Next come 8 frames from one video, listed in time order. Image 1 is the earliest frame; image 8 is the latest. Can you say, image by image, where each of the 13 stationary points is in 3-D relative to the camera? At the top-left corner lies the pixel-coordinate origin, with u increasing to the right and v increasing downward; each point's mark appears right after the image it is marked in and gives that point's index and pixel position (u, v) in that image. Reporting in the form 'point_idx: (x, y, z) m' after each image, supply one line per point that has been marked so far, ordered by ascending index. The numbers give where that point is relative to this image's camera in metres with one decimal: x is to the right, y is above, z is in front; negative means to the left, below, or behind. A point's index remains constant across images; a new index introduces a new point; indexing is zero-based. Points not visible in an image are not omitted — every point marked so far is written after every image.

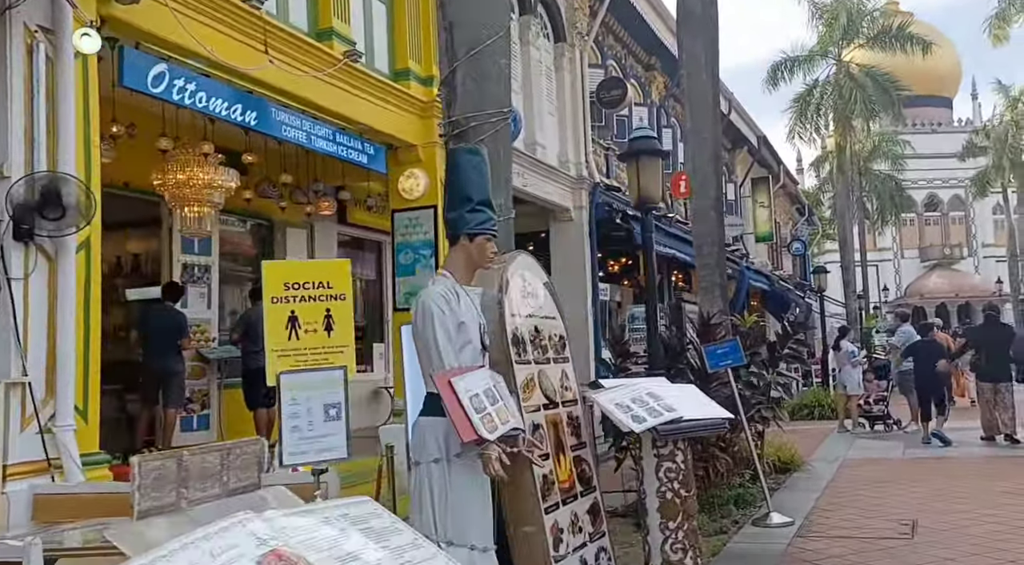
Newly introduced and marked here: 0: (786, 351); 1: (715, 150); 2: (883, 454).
0: (+2.5, -0.6, +10.2) m
1: (+2.0, +1.3, +11.3) m
2: (+4.1, -1.9, +12.6) m
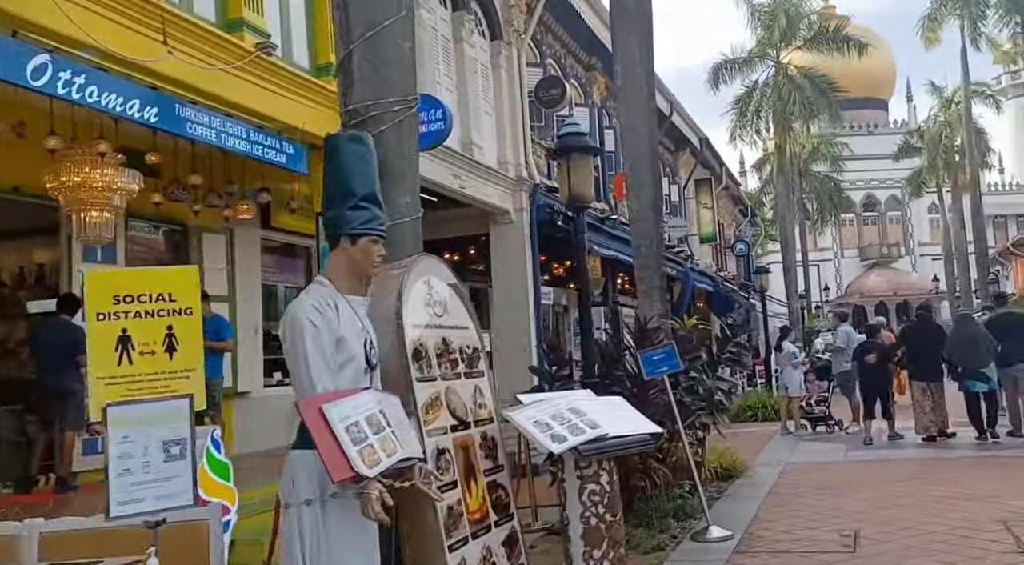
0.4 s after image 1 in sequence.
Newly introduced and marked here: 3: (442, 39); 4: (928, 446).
0: (+1.8, -0.6, +9.8) m
1: (+1.3, +1.3, +11.0) m
2: (+3.4, -1.9, +12.3) m
3: (-0.9, +3.0, +13.9) m
4: (+4.7, -1.8, +13.1) m
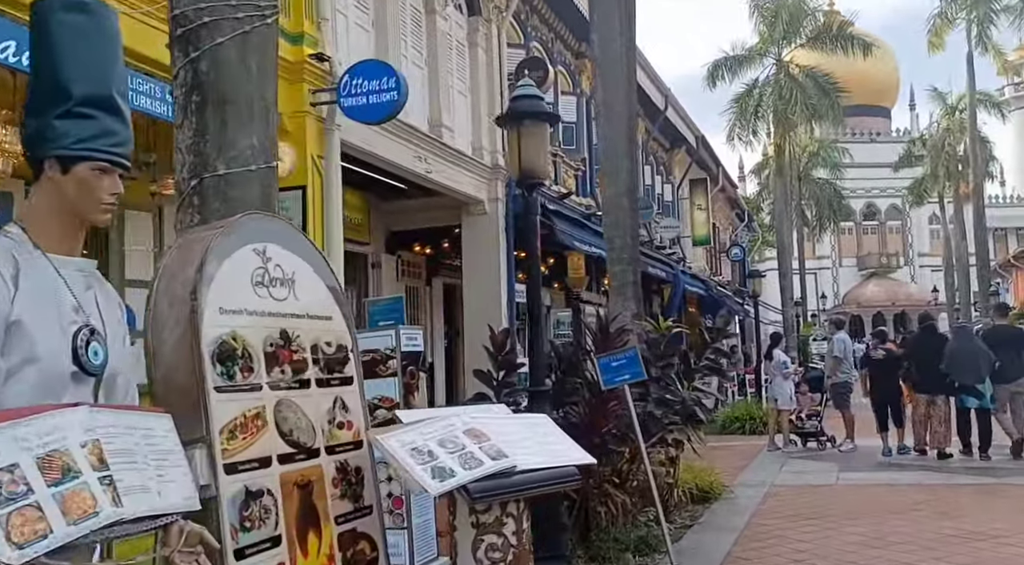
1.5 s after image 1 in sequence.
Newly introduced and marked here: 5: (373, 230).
0: (+1.5, -0.6, +8.7) m
1: (+1.0, +1.3, +9.8) m
2: (+3.0, -1.9, +11.2) m
3: (-1.1, +3.1, +12.8) m
4: (+4.3, -1.9, +12.0) m
5: (-1.9, +0.7, +15.3) m
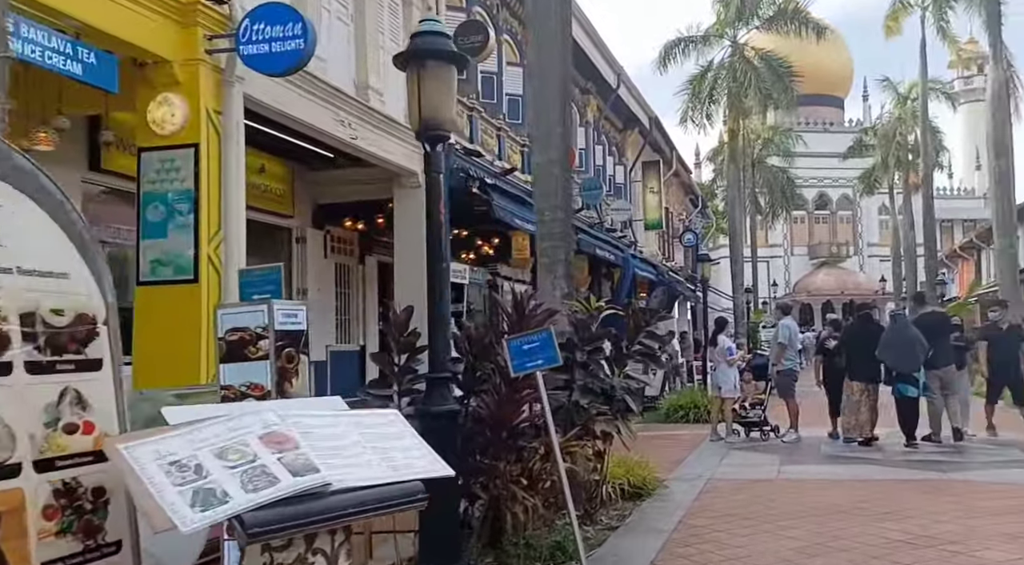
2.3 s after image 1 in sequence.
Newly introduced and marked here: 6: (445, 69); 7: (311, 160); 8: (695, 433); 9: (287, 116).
0: (+0.9, -0.5, +7.9) m
1: (+0.4, +1.5, +8.9) m
2: (+2.3, -1.7, +10.5) m
3: (-1.8, +3.3, +11.8) m
4: (+3.6, -1.7, +11.3) m
5: (-2.7, +1.0, +14.3) m
6: (-0.3, +1.0, +5.5) m
7: (-2.5, +1.5, +13.9) m
8: (+2.3, -1.9, +14.6) m
9: (-2.0, +1.5, +10.2) m
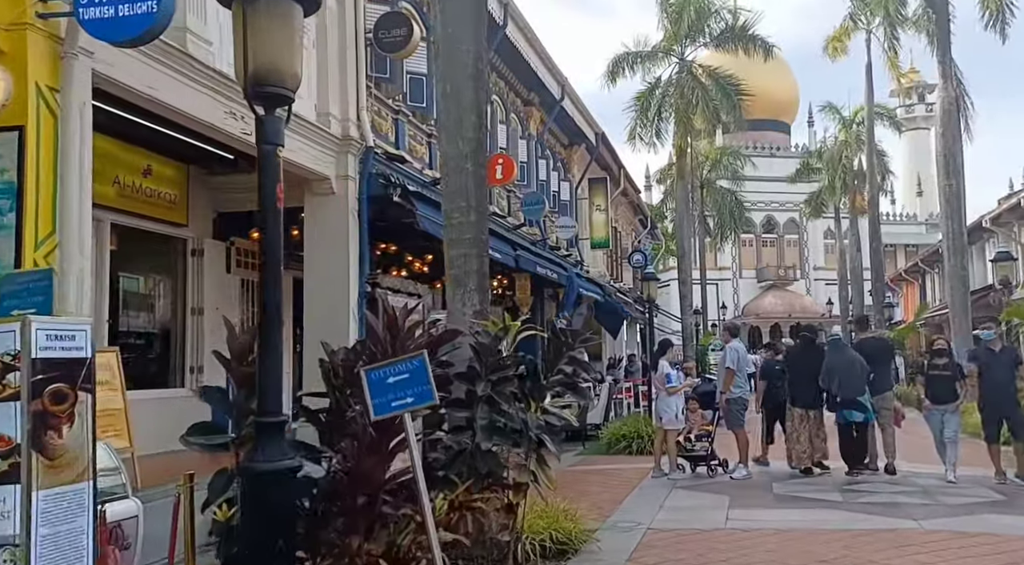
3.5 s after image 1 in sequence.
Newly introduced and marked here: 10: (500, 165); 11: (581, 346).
0: (+0.3, -0.5, +6.4) m
1: (-0.2, +1.4, +7.5) m
2: (+1.6, -1.9, +9.1) m
3: (-2.6, +3.2, +10.3) m
4: (+2.8, -1.9, +10.0) m
5: (-3.6, +0.8, +12.7) m
6: (-0.8, +1.0, +4.1) m
7: (-3.3, +1.3, +12.3) m
8: (+1.5, -2.2, +13.2) m
9: (-2.7, +1.4, +8.7) m
10: (-0.2, +1.9, +18.7) m
11: (+0.4, -0.4, +6.6) m
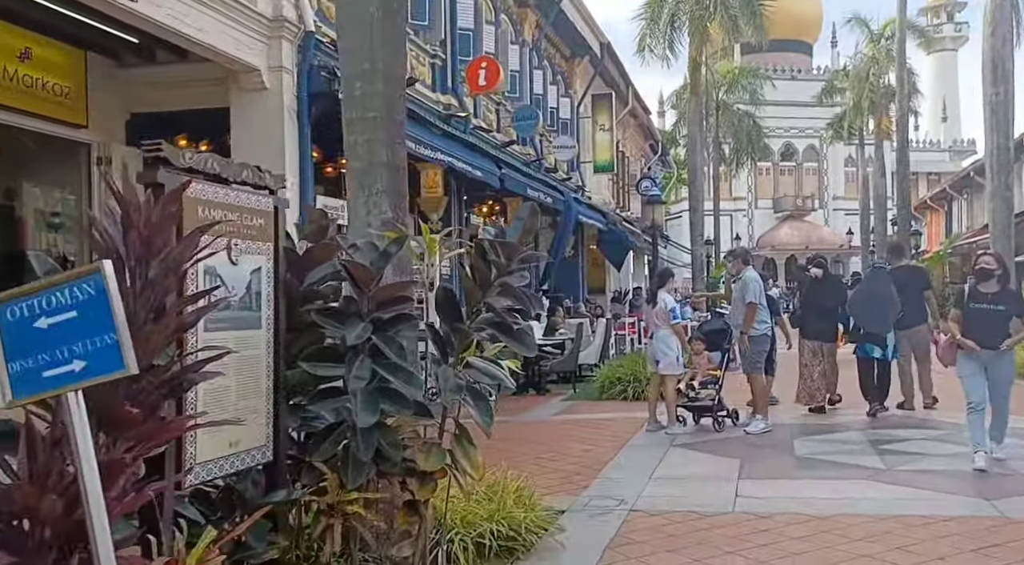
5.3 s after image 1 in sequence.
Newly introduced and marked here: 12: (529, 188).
0: (-0.1, -0.1, +4.4) m
1: (-0.6, +1.9, +5.3) m
2: (+1.2, -1.3, +7.0) m
3: (-2.9, +3.8, +8.0) m
4: (+2.5, -1.3, +7.9) m
5: (-3.8, +1.6, +10.6) m
6: (-1.2, +1.3, +2.0) m
7: (-3.6, +2.1, +10.2) m
8: (+1.2, -1.4, +11.2) m
9: (-3.0, +1.9, +6.5) m
10: (-0.4, +3.1, +16.4) m
11: (0.0, +0.1, +4.5) m
12: (+0.3, +1.5, +18.5) m
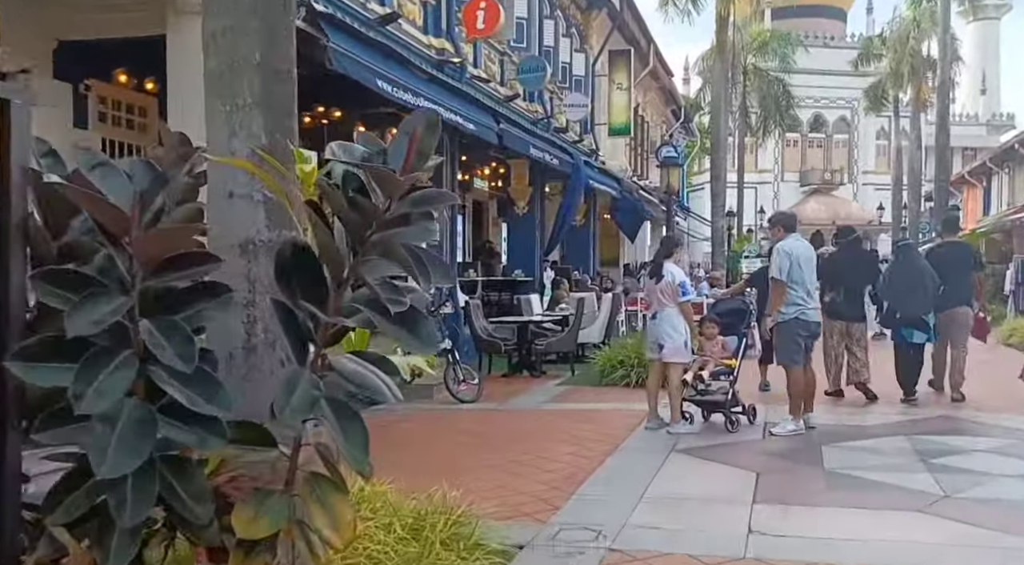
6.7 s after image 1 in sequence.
0: (-0.3, 0.0, +2.8) m
1: (-0.8, +2.0, +3.7) m
2: (+1.0, -1.2, +5.5) m
3: (-3.0, +4.1, +6.4) m
4: (+2.3, -1.2, +6.3) m
5: (-3.9, +2.0, +9.0) m
6: (-1.5, +1.3, +0.4) m
7: (-3.7, +2.4, +8.6) m
8: (+1.0, -1.1, +9.6) m
9: (-3.2, +2.2, +5.0) m
10: (-0.4, +3.5, +14.8) m
11: (-0.2, +0.2, +2.9) m
12: (+0.3, +2.0, +16.9) m
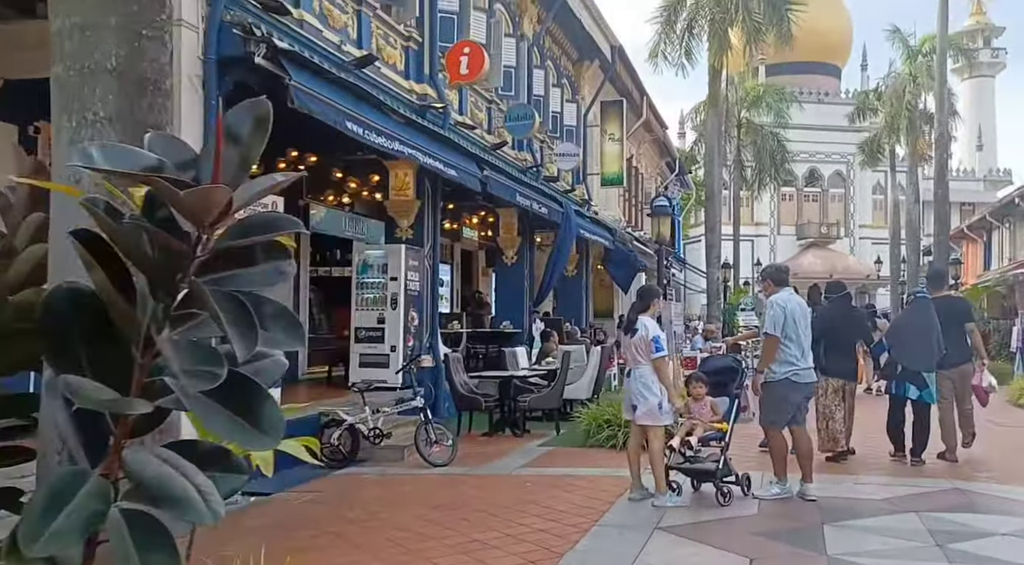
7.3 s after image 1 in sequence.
0: (-0.5, -0.1, +2.0) m
1: (-1.0, +1.9, +3.0) m
2: (+0.8, -1.4, +4.6) m
3: (-3.1, +3.8, +5.8) m
4: (+2.1, -1.4, +5.5) m
5: (-4.1, +1.6, +8.3) m
6: (-1.7, +1.3, -0.4) m
7: (-3.9, +2.1, +7.9) m
8: (+0.8, -1.5, +8.8) m
9: (-3.4, +2.0, +4.3) m
10: (-0.6, +2.8, +14.1) m
11: (-0.4, 0.0, +2.1) m
12: (+0.1, +1.3, +16.2) m
